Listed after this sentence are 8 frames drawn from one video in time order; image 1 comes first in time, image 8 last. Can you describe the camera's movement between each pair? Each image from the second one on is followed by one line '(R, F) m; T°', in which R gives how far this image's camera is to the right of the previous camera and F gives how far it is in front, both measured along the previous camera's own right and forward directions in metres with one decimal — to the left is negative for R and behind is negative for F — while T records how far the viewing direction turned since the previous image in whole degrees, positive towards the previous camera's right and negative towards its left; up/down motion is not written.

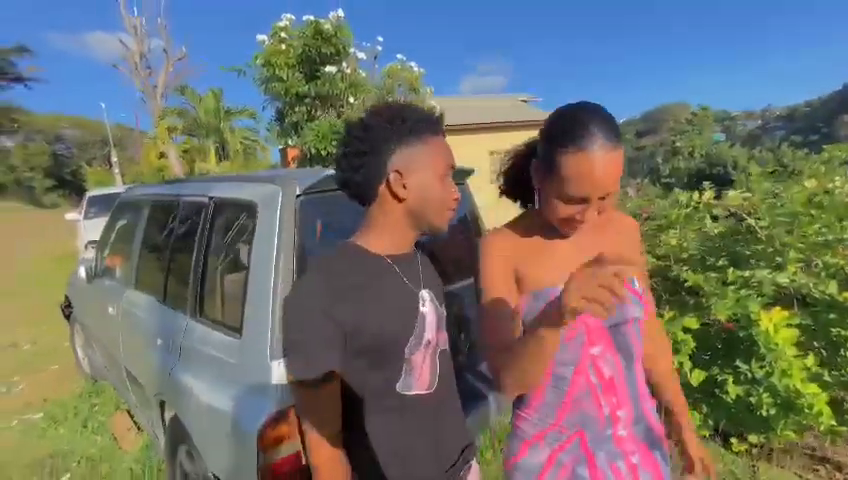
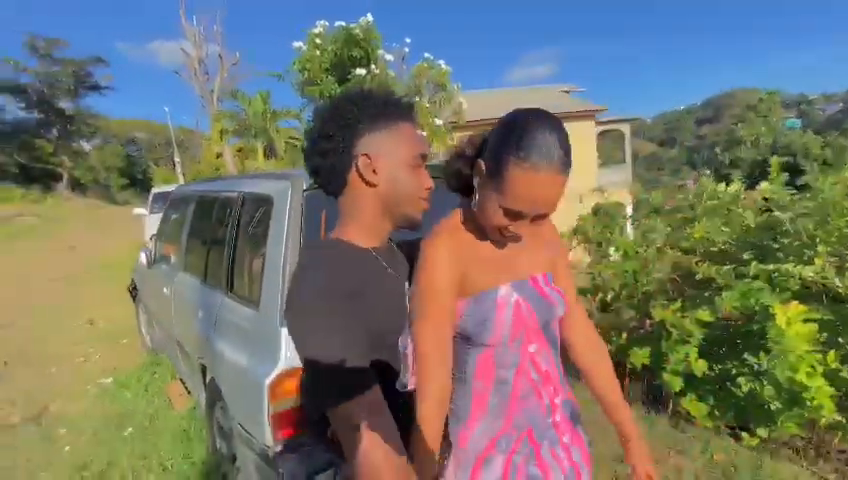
(+0.5, -0.2) m; -9°
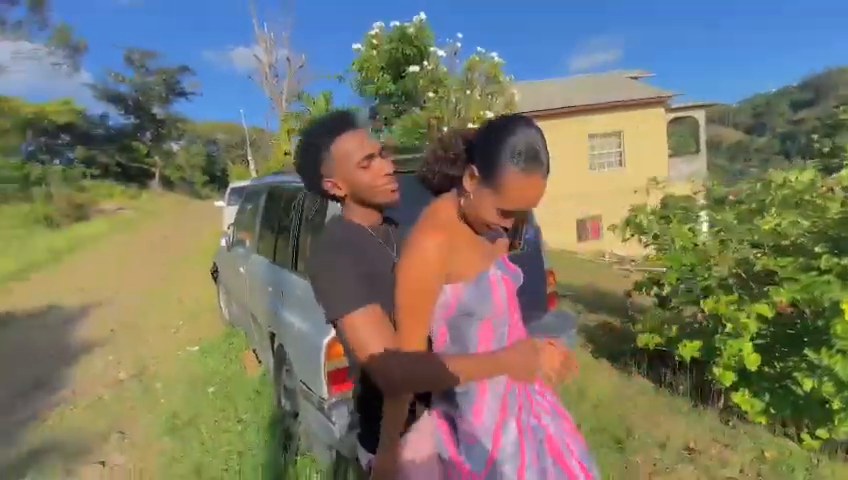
(+0.5, -0.2) m; -10°
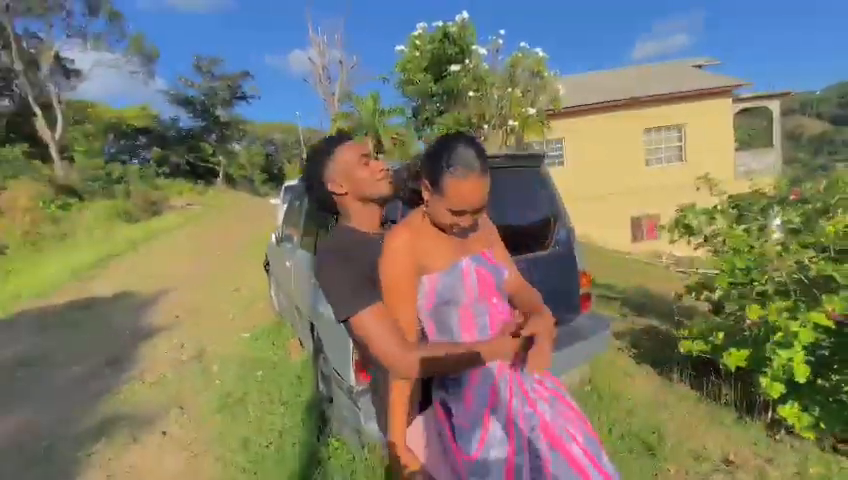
(+0.5, 0.0) m; -9°
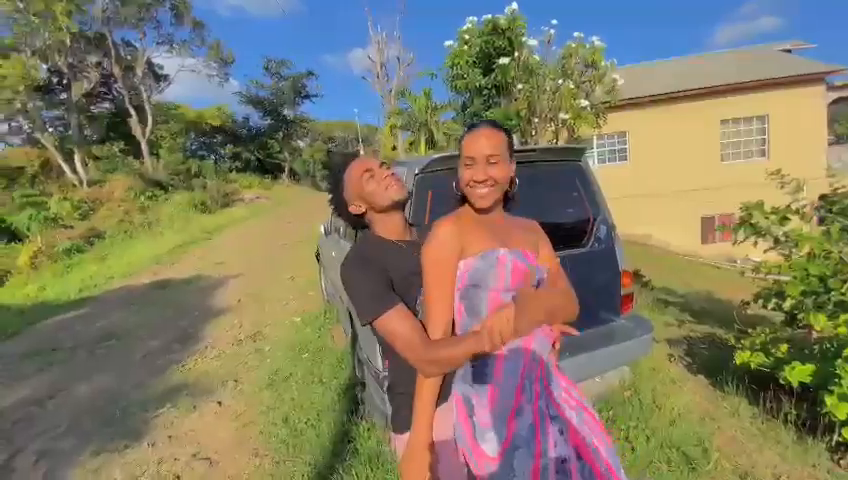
(+0.6, +0.1) m; -11°
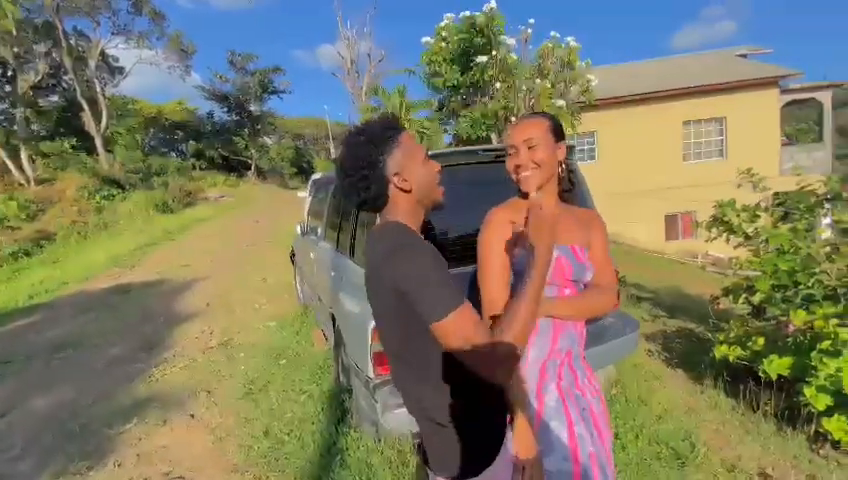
(-0.3, +0.1) m; +6°
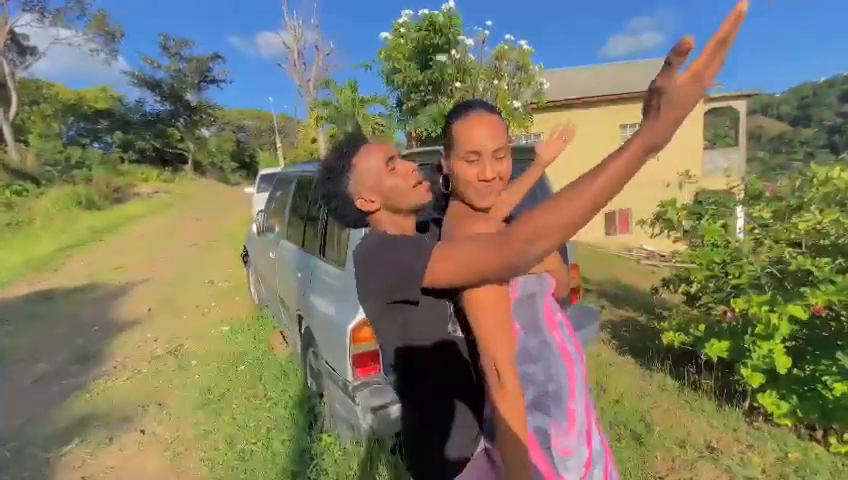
(-0.6, +0.1) m; +11°
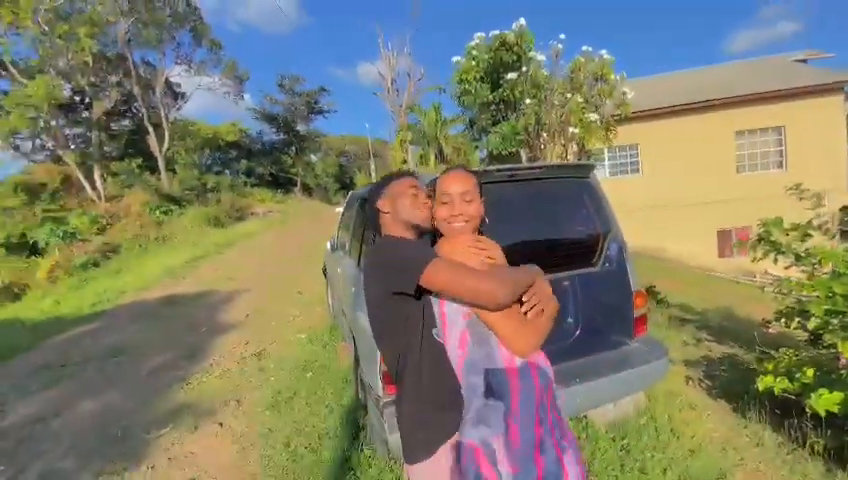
(+1.1, +0.2) m; -20°
